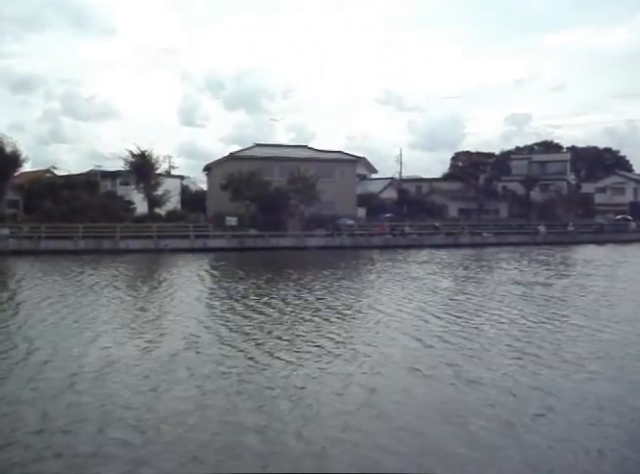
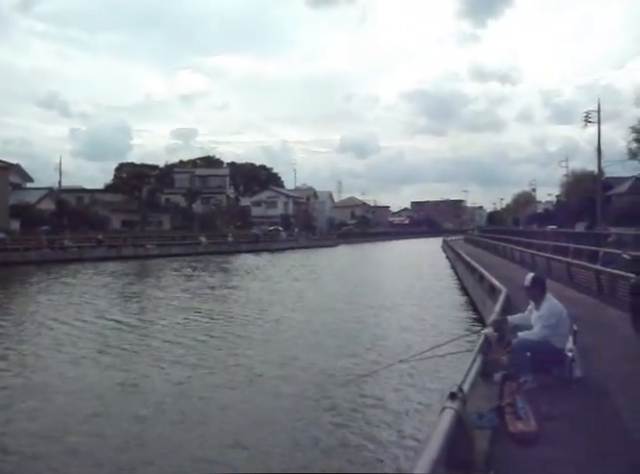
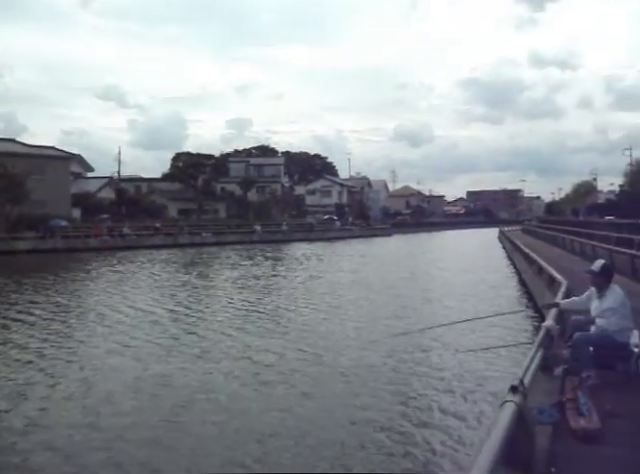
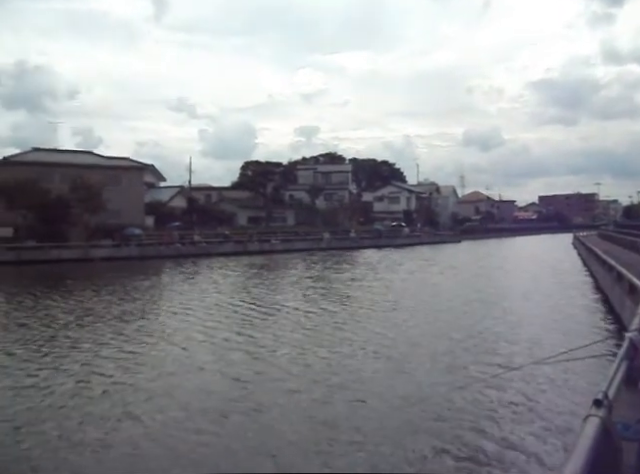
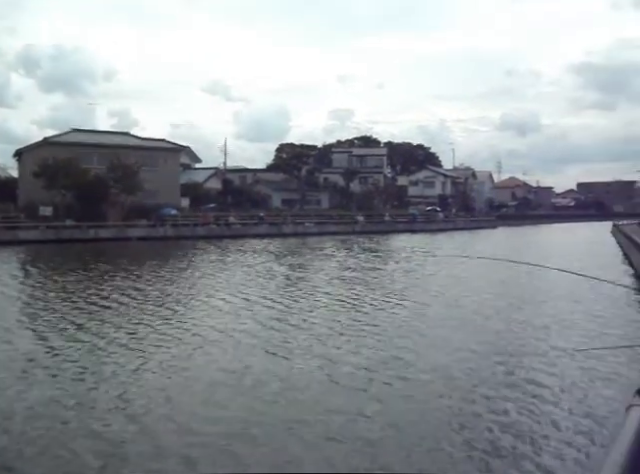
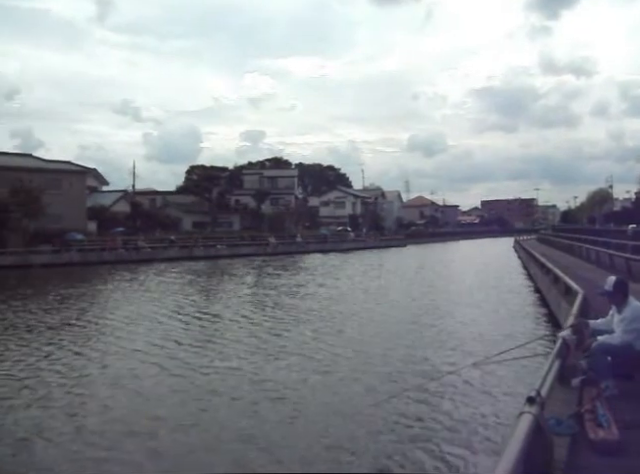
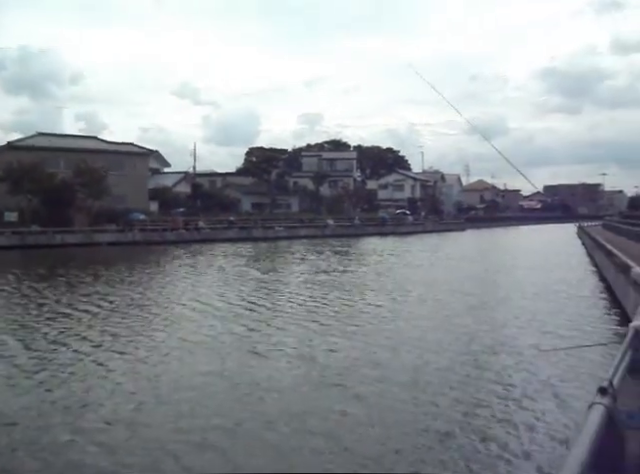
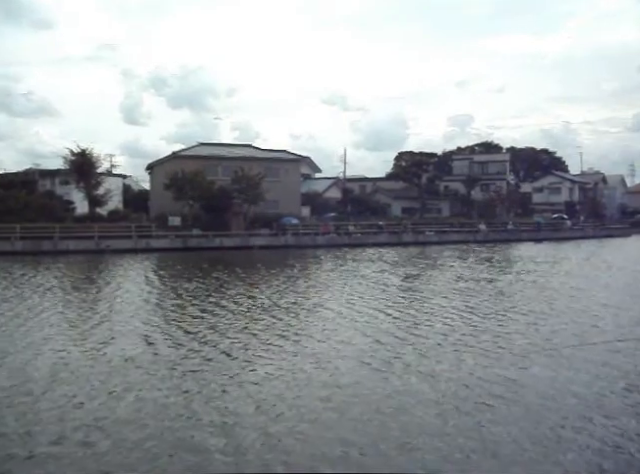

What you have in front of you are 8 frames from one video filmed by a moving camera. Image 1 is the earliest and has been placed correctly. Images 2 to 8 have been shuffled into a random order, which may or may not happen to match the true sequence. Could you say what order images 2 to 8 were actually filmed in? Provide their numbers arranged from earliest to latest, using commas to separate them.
8, 5, 7, 3, 2, 6, 4
